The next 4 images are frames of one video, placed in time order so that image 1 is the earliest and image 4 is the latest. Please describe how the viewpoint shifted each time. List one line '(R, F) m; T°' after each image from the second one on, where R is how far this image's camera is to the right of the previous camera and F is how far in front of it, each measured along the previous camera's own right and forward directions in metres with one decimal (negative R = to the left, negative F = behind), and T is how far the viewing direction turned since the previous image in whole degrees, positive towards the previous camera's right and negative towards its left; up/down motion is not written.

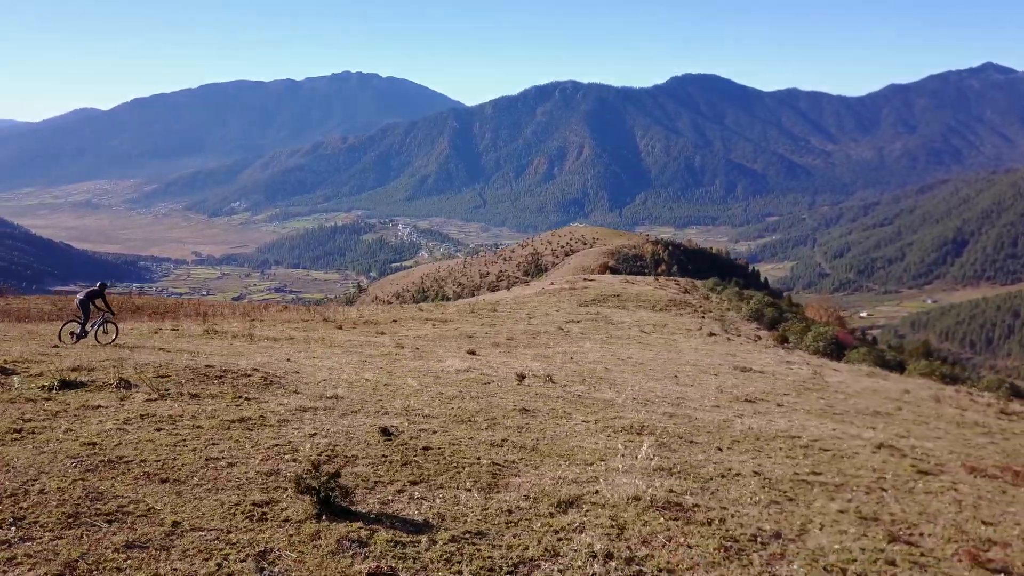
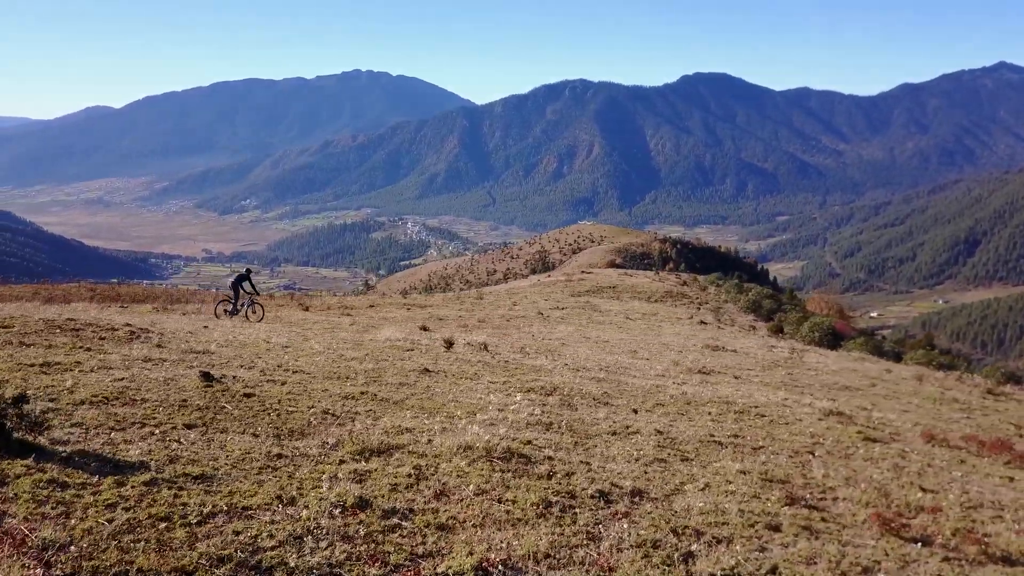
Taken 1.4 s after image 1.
(+1.1, +1.2) m; -1°
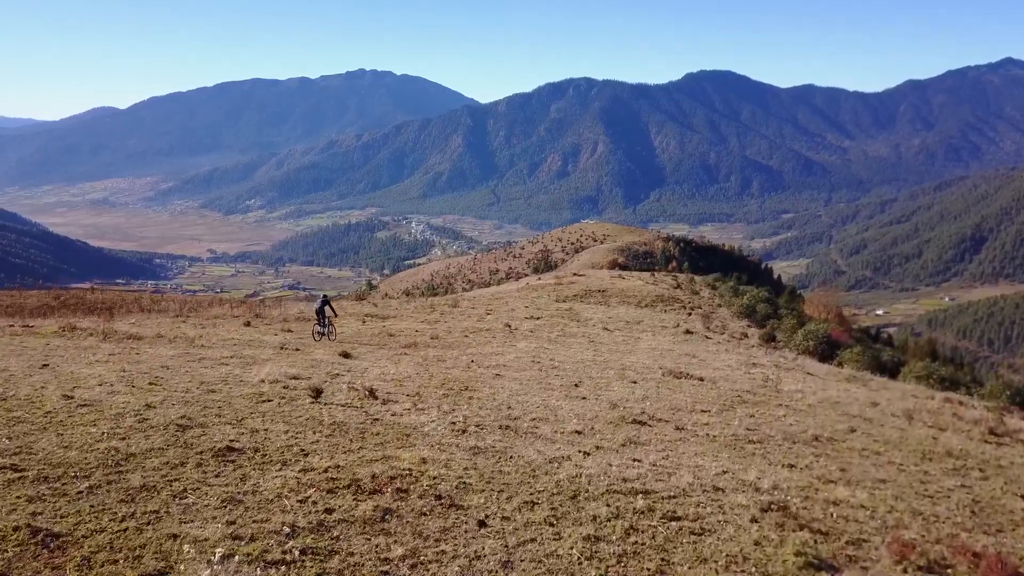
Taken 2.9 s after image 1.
(+1.3, +2.2) m; 0°
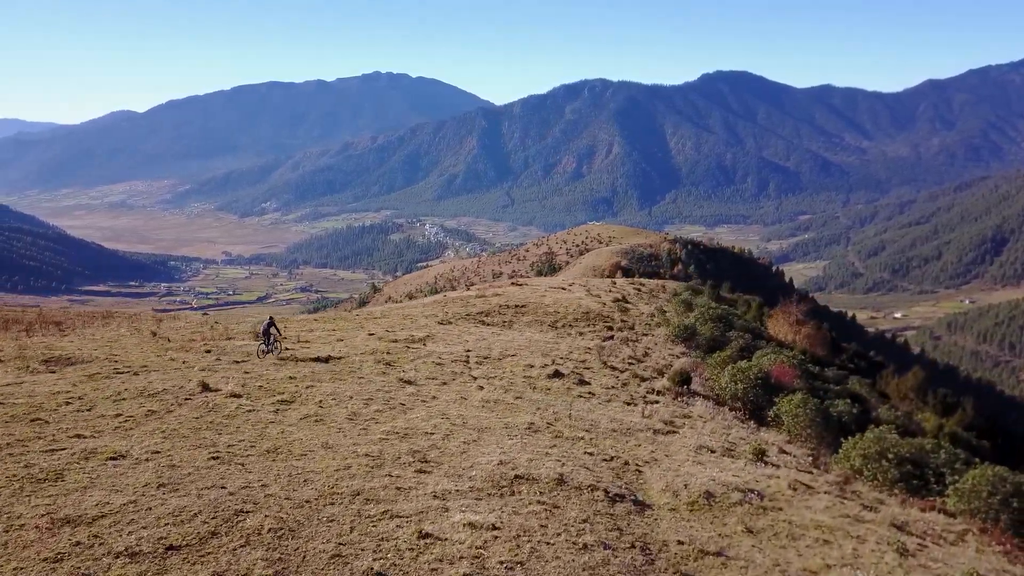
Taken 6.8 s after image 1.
(+6.8, +10.4) m; -1°
